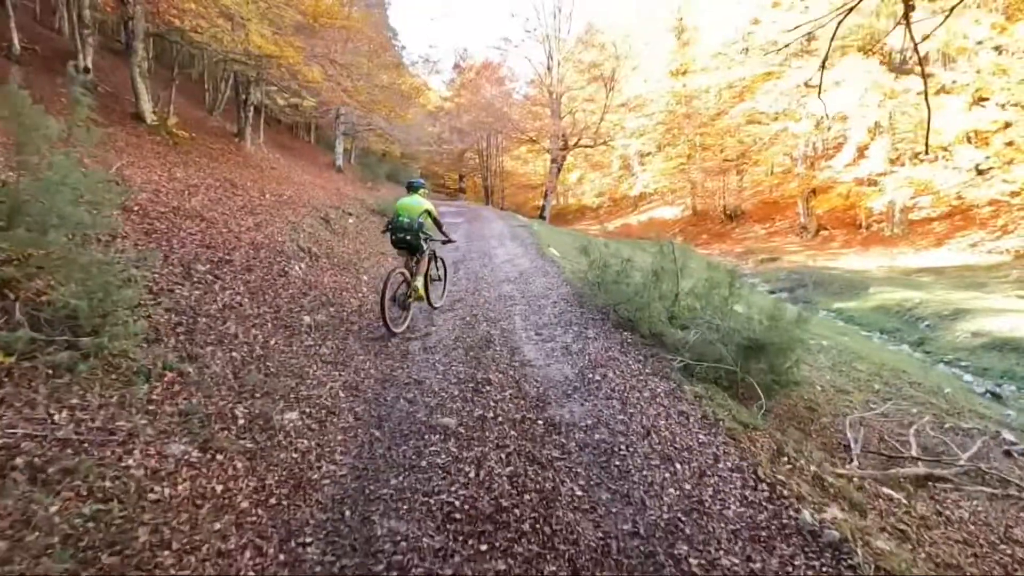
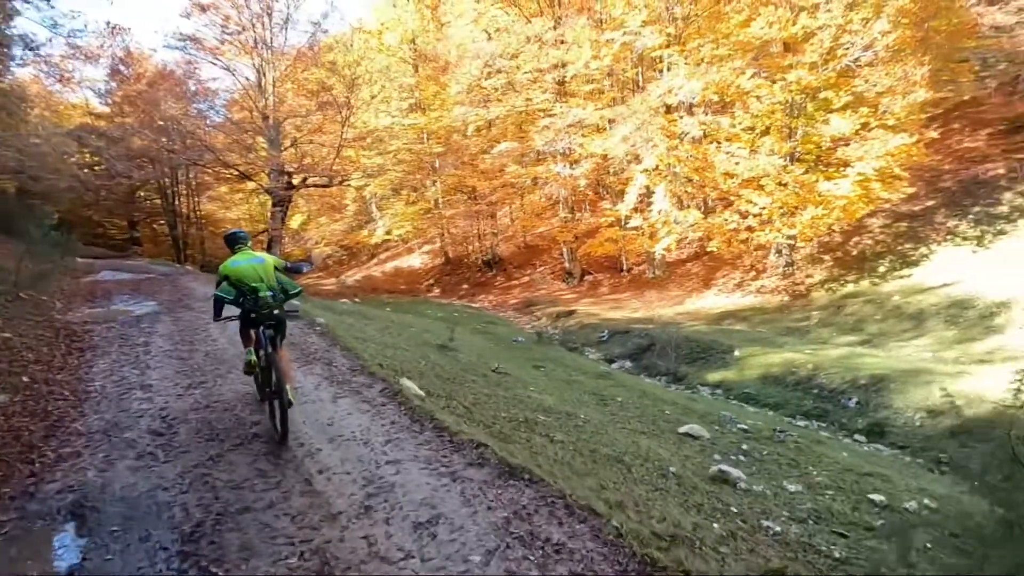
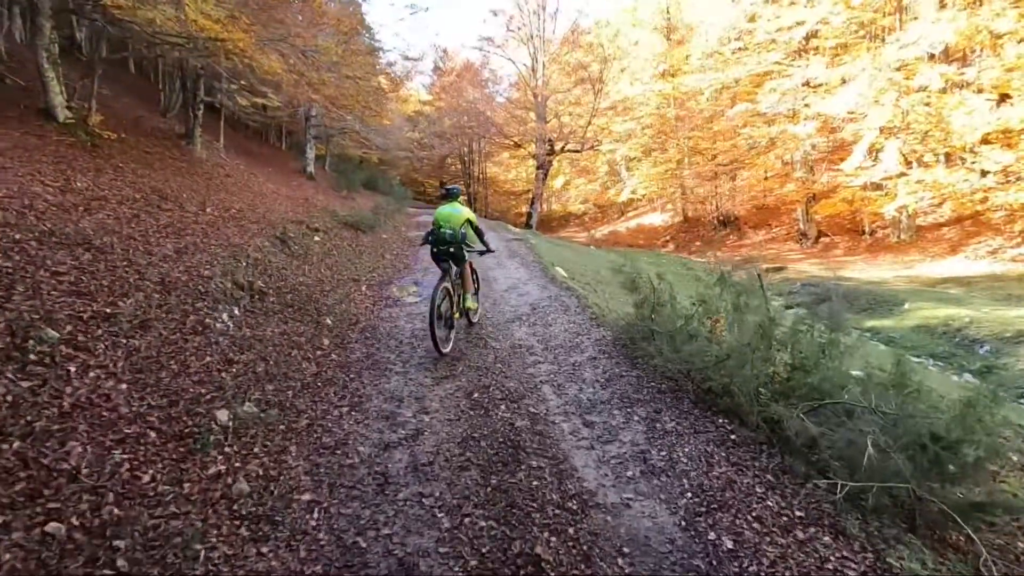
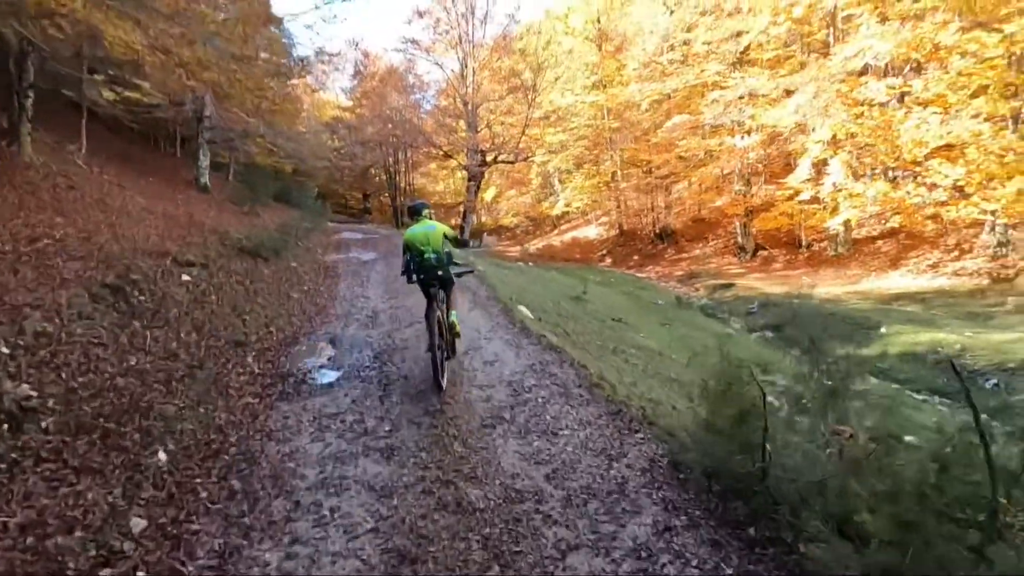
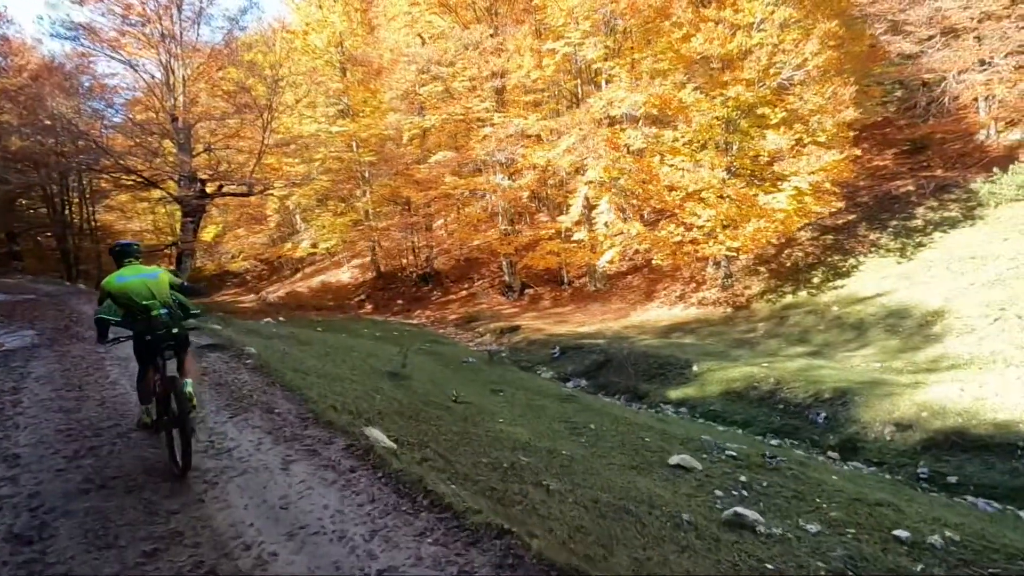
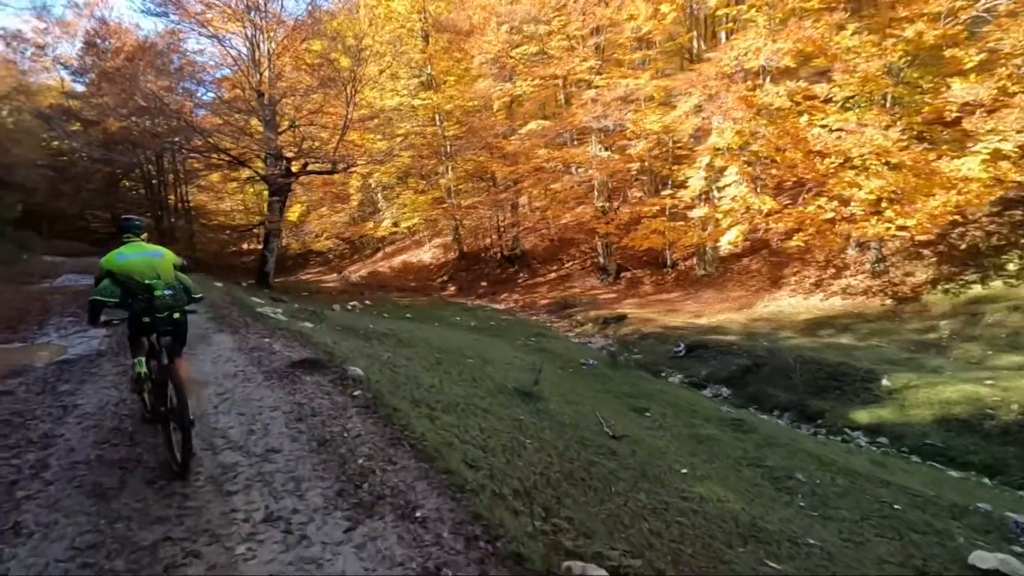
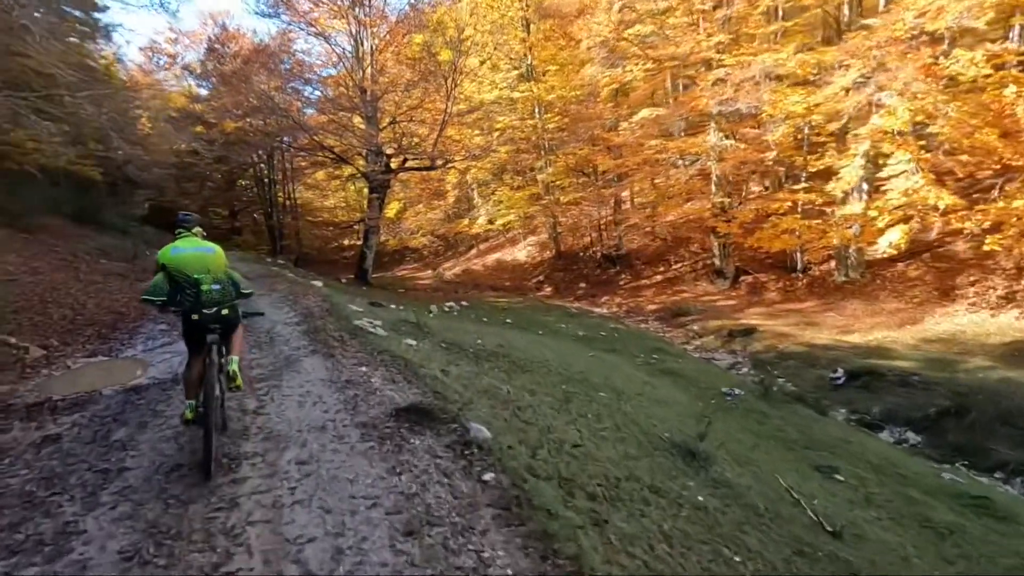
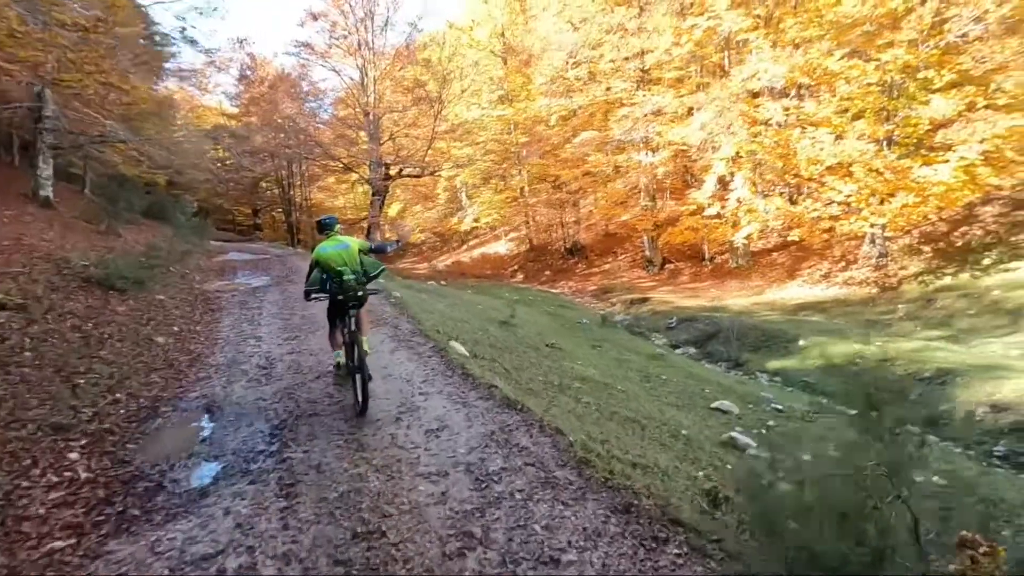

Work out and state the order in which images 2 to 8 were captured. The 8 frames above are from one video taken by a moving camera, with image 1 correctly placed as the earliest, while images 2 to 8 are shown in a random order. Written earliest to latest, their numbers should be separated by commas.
3, 4, 8, 2, 5, 6, 7
